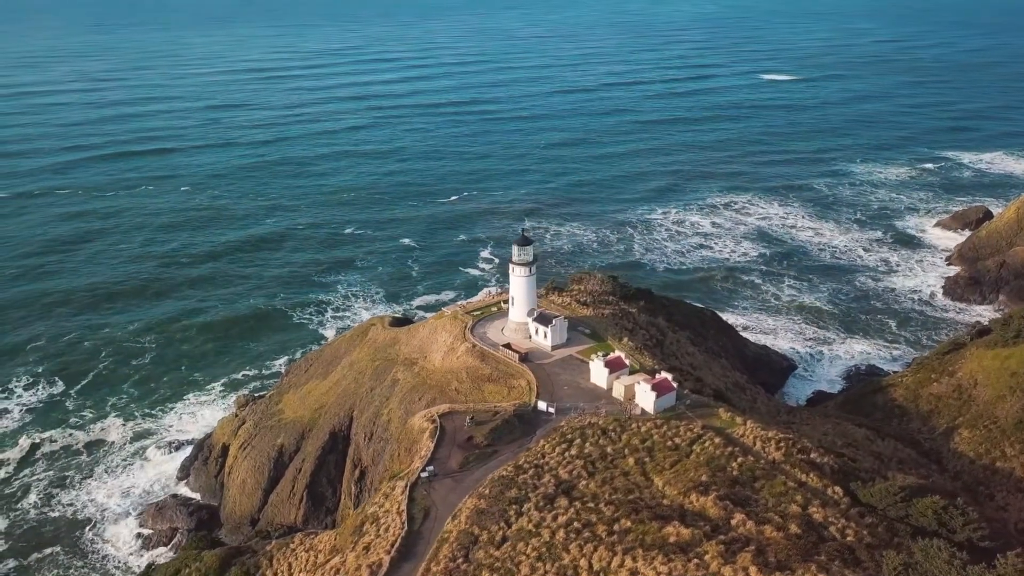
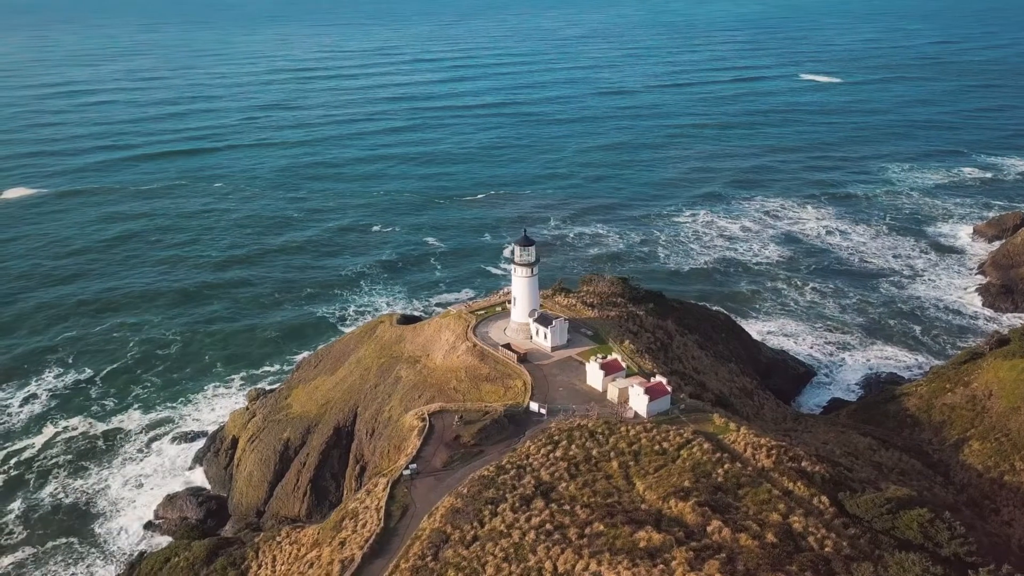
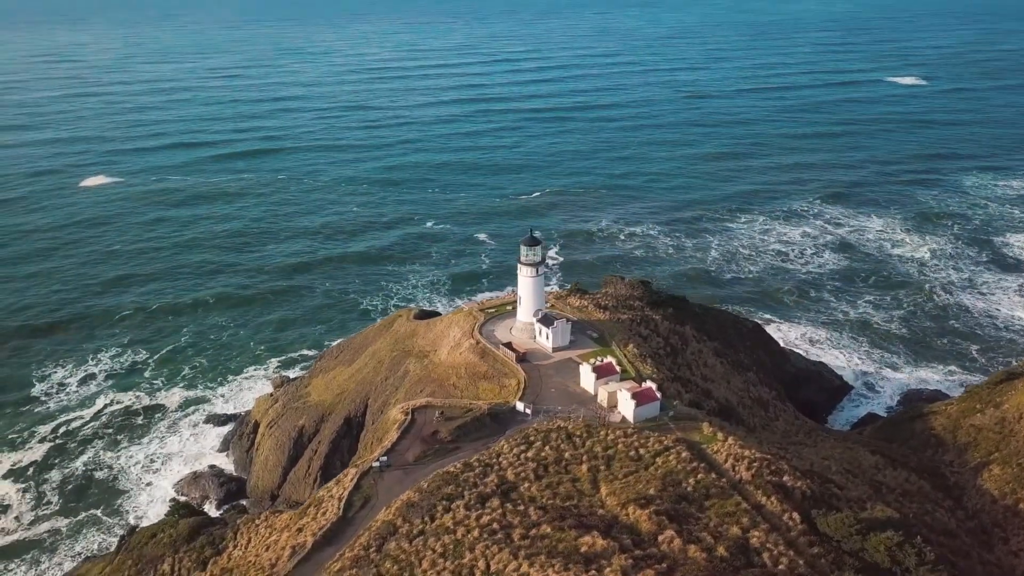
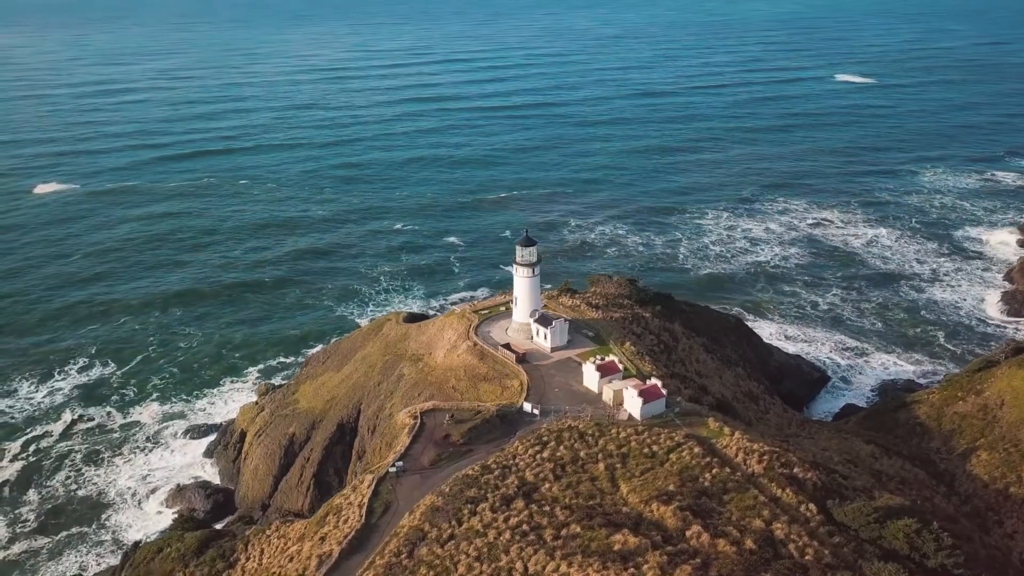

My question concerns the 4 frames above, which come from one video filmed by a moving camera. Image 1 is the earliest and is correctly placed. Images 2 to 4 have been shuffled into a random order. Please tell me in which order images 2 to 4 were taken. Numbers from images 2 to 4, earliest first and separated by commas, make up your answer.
2, 4, 3
